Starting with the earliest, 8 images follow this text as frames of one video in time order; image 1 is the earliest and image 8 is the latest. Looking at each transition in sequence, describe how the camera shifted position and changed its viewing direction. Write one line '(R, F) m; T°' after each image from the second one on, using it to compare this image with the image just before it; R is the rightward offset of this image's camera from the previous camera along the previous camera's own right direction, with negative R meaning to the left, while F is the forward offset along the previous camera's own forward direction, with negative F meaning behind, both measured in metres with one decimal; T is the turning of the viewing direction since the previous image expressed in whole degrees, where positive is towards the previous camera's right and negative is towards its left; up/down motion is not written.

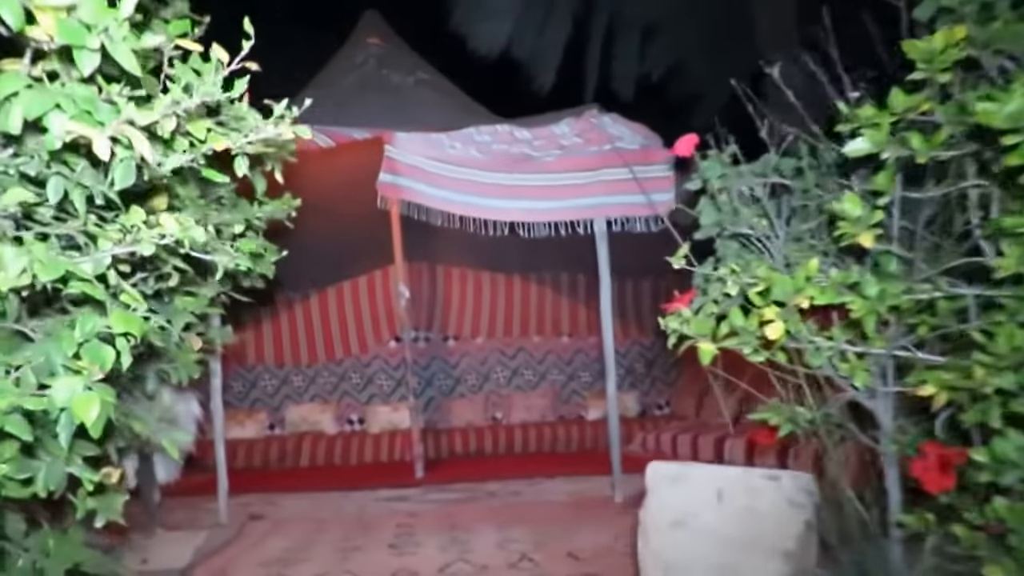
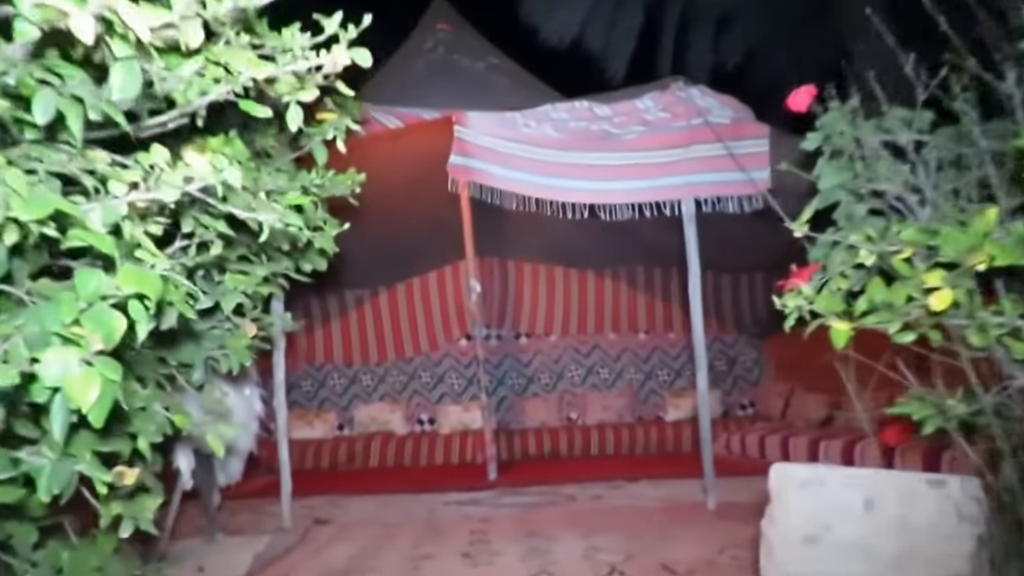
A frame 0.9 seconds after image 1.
(-0.1, +0.3) m; -5°
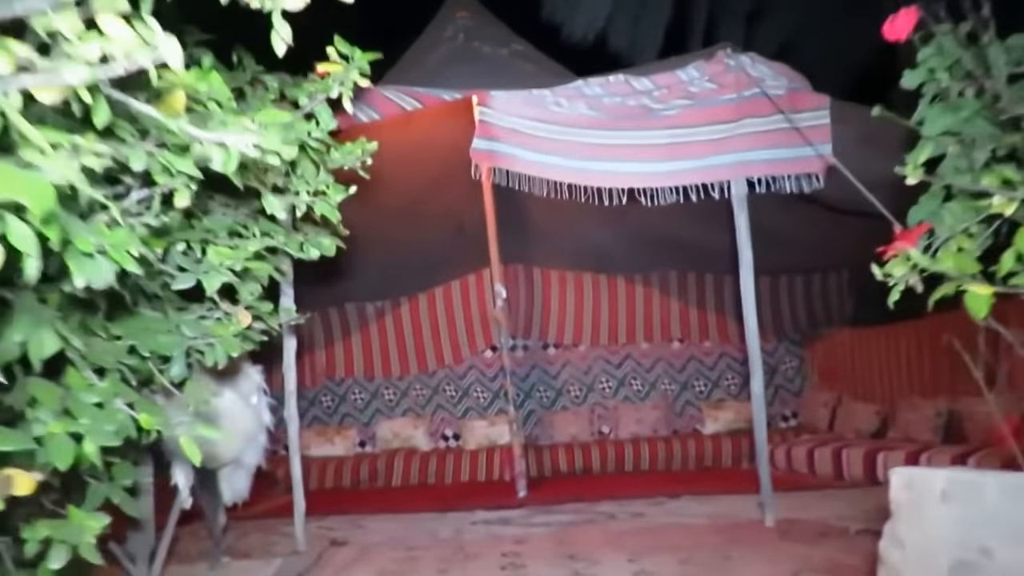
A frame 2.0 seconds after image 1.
(0.0, +0.4) m; -1°
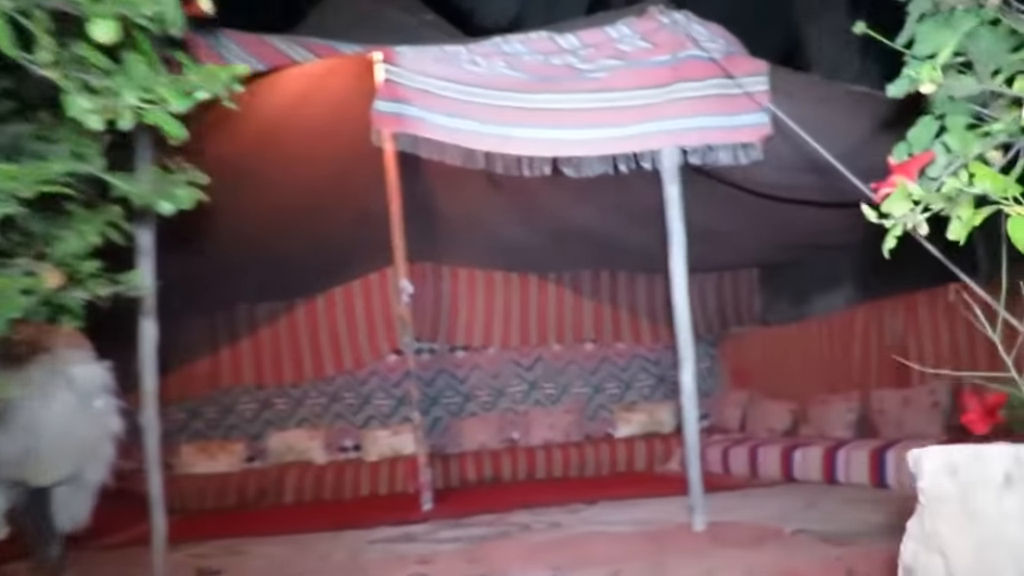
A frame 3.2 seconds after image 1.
(0.0, +0.4) m; +6°
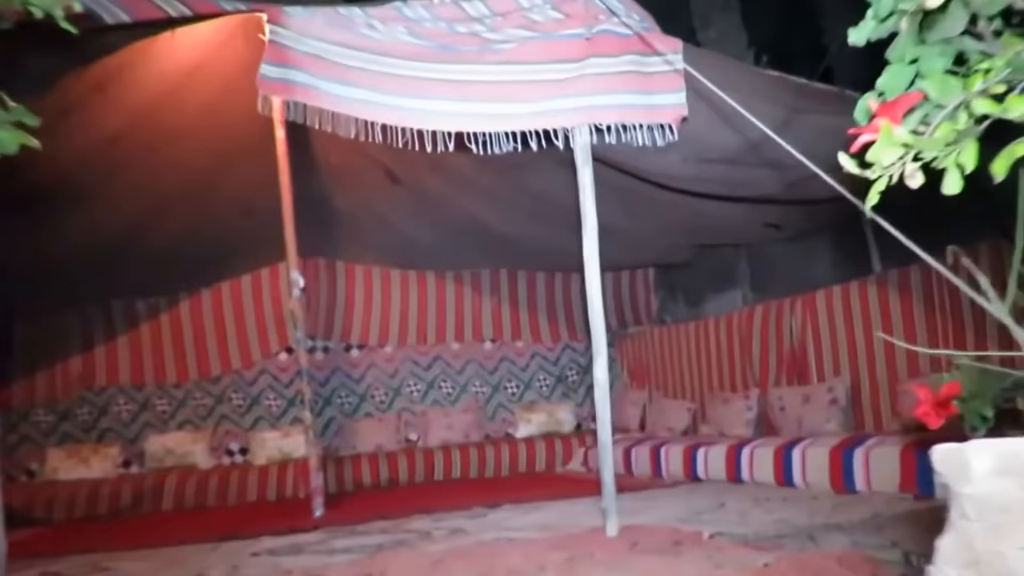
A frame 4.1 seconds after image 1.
(0.0, +0.3) m; +7°
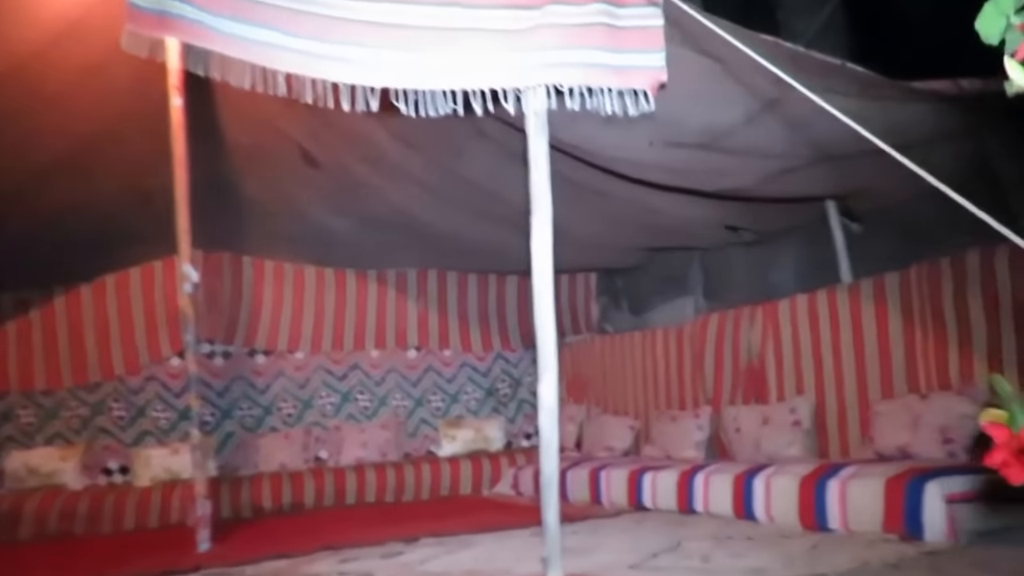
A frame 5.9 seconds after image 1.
(0.0, +0.6) m; +5°
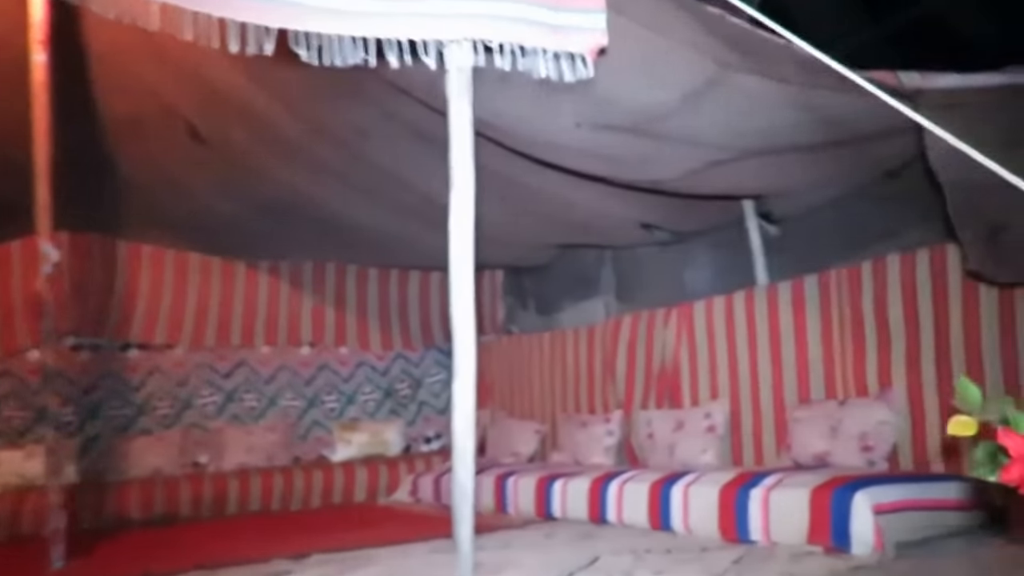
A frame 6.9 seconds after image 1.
(0.0, +0.3) m; +7°
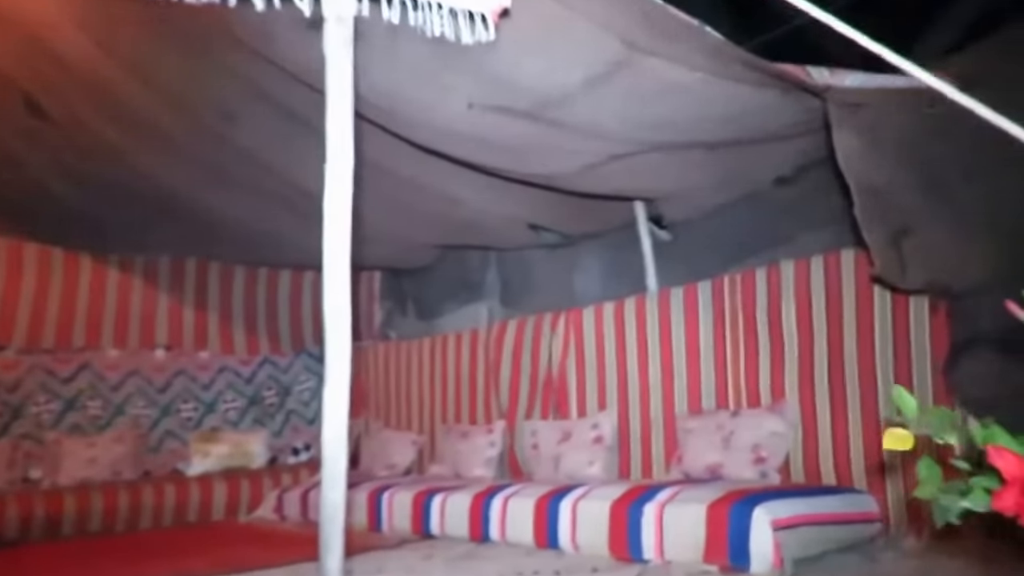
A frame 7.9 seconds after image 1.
(0.0, +0.3) m; +8°
